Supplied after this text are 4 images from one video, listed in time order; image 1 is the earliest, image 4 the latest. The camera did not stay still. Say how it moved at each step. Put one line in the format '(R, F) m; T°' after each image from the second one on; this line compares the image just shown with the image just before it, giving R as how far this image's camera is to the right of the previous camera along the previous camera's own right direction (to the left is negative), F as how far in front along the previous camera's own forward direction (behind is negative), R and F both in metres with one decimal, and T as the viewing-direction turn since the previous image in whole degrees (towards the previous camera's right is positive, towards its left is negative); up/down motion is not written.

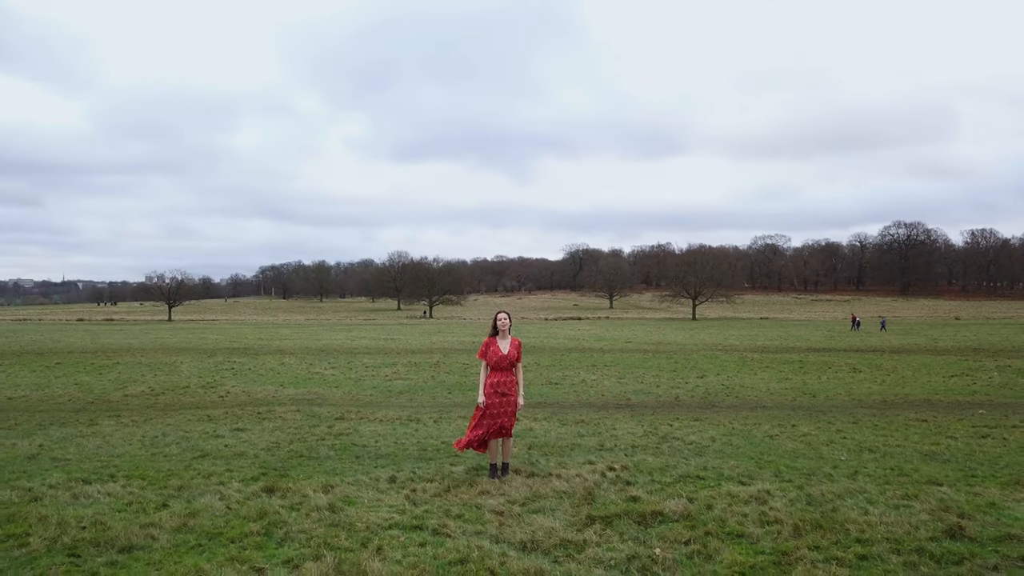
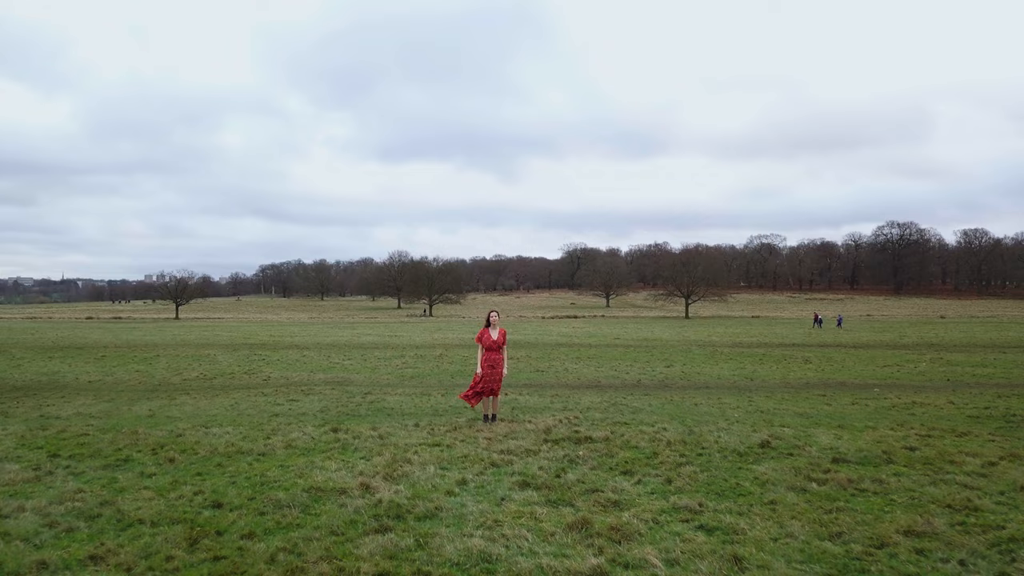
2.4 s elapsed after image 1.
(+0.3, -3.7) m; 0°
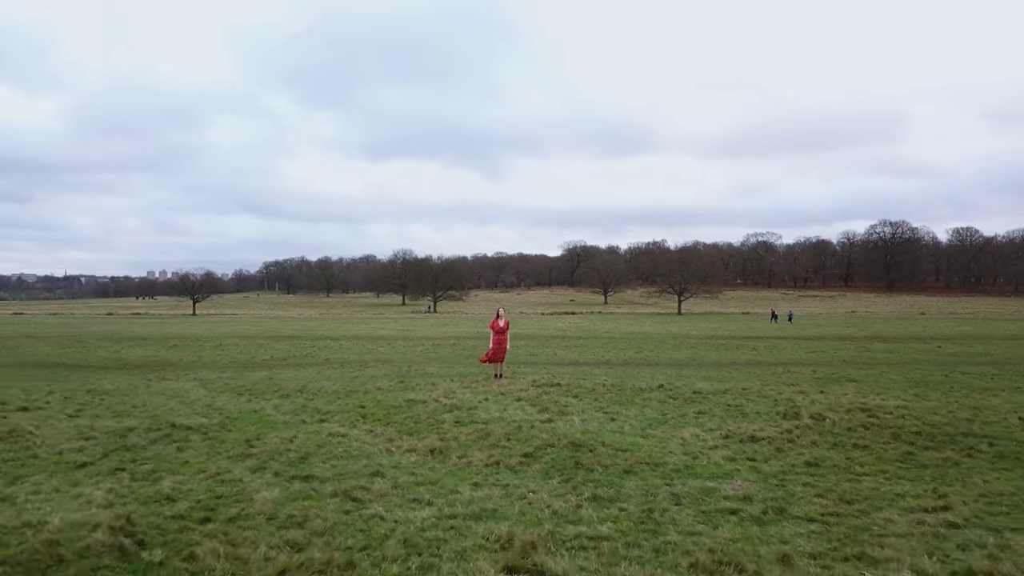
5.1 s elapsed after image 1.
(0.0, -6.6) m; 0°
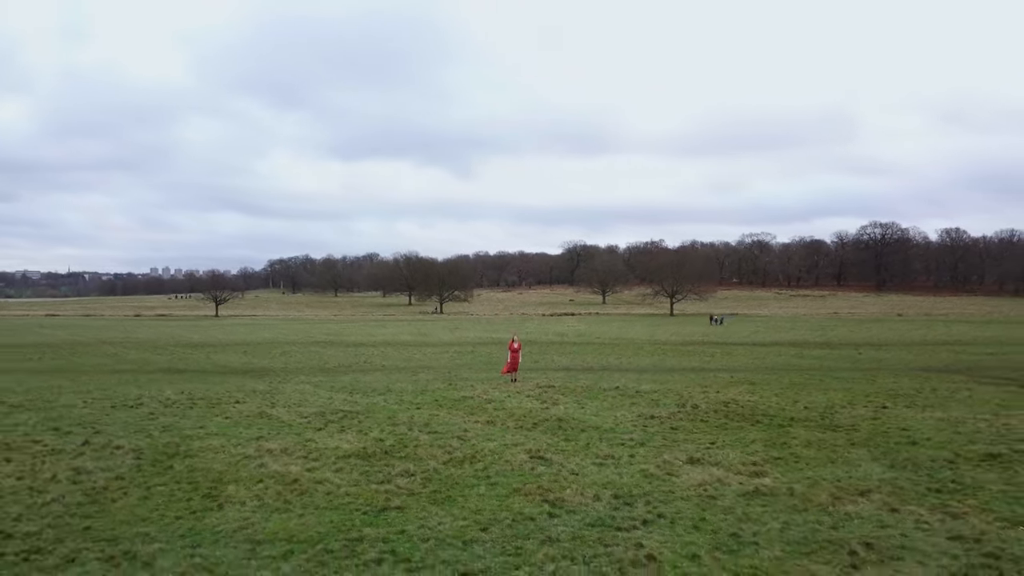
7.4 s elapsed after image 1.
(-0.5, -9.1) m; 0°
